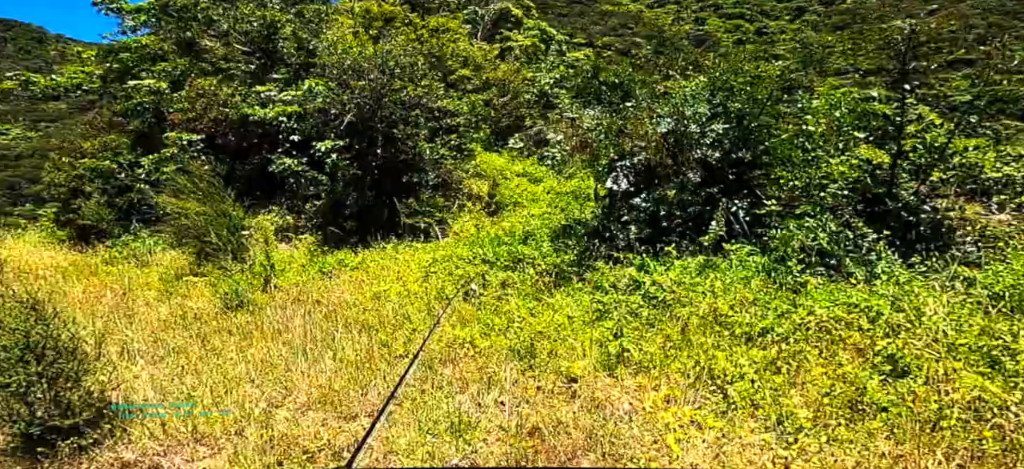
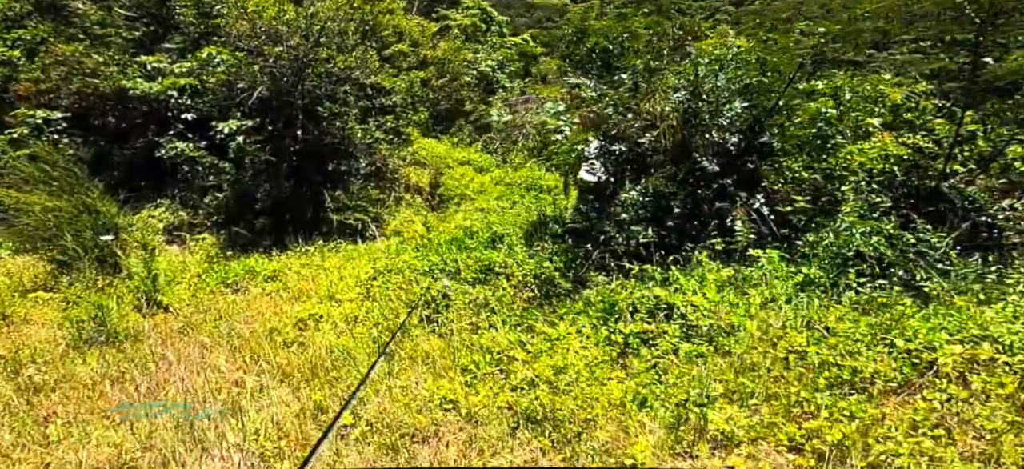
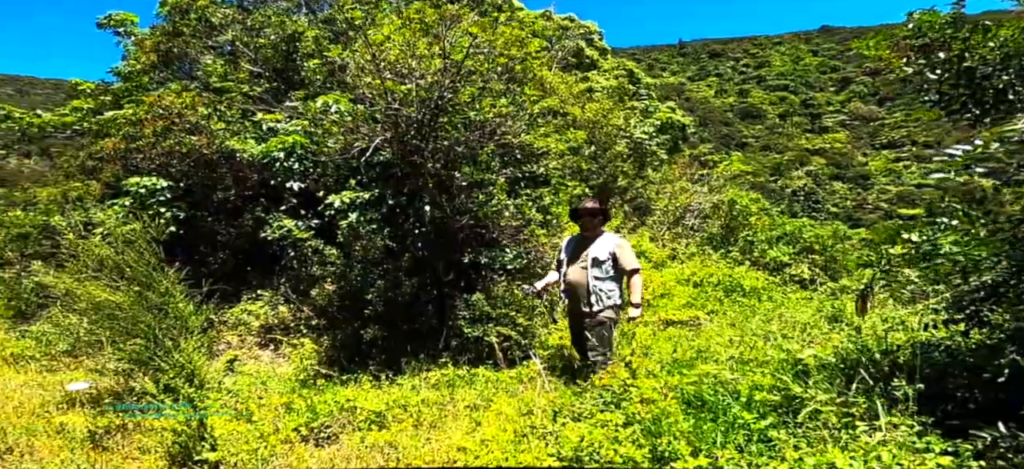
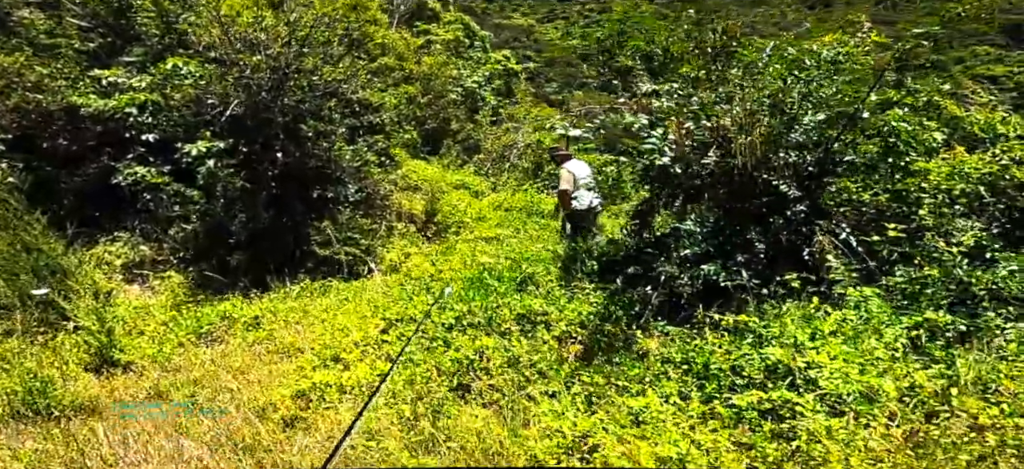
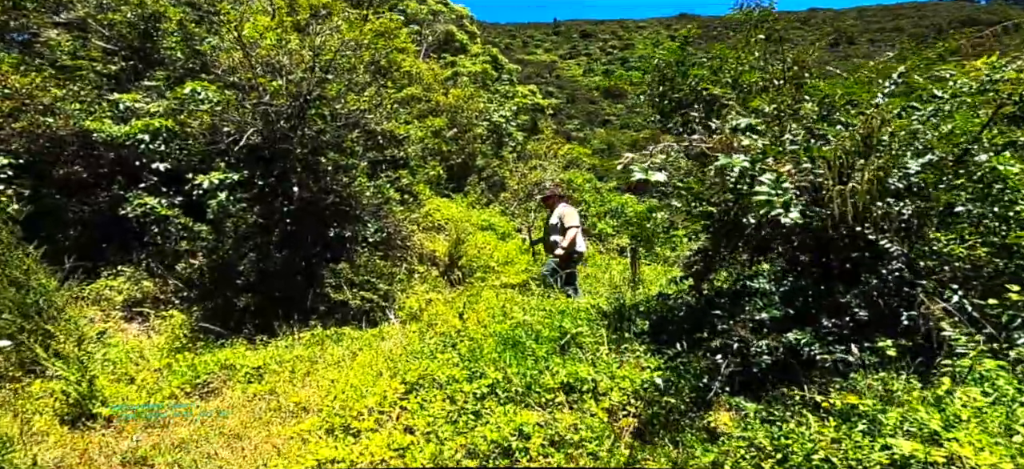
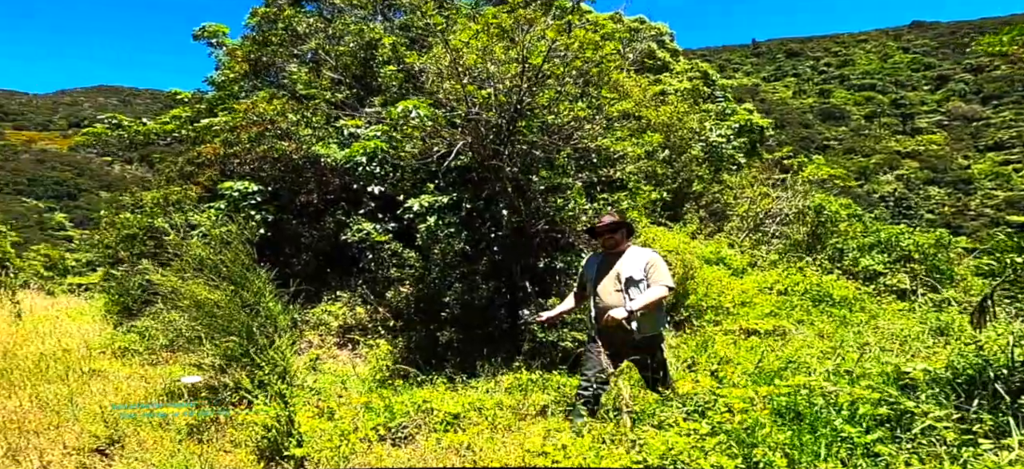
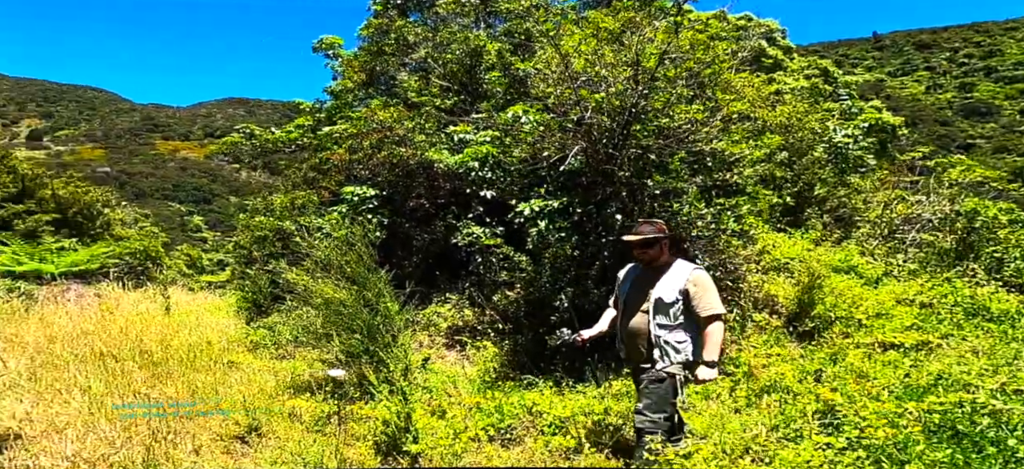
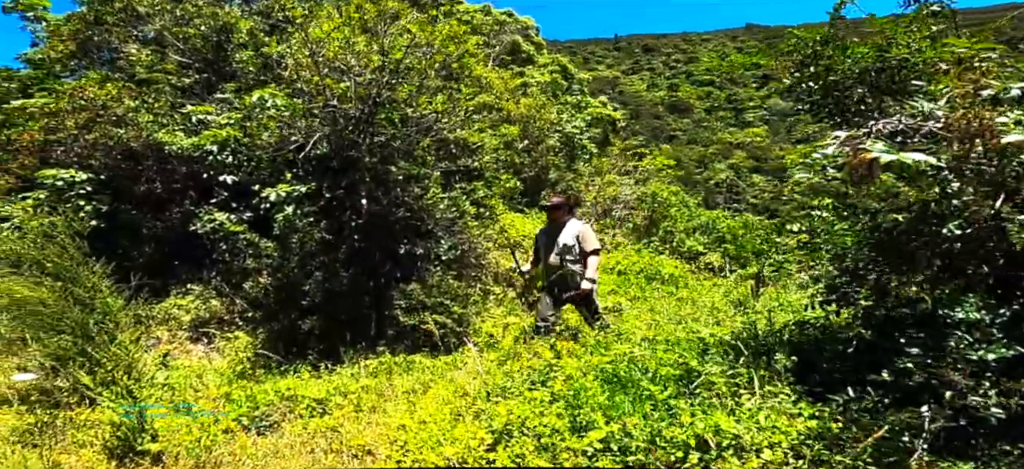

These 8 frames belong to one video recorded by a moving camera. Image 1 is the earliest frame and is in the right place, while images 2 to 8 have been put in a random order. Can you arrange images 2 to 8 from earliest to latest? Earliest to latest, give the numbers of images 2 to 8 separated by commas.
2, 4, 5, 8, 3, 6, 7
